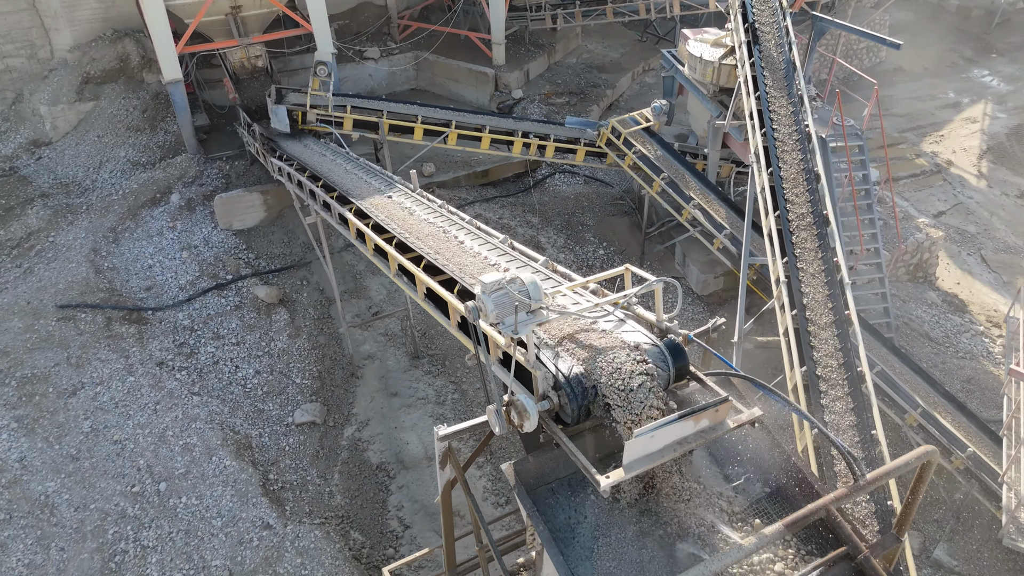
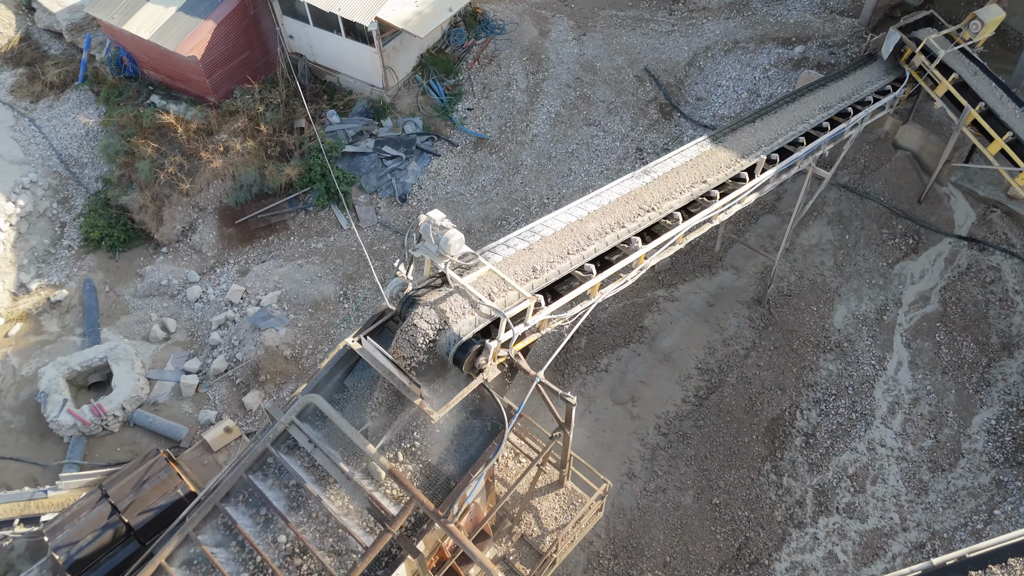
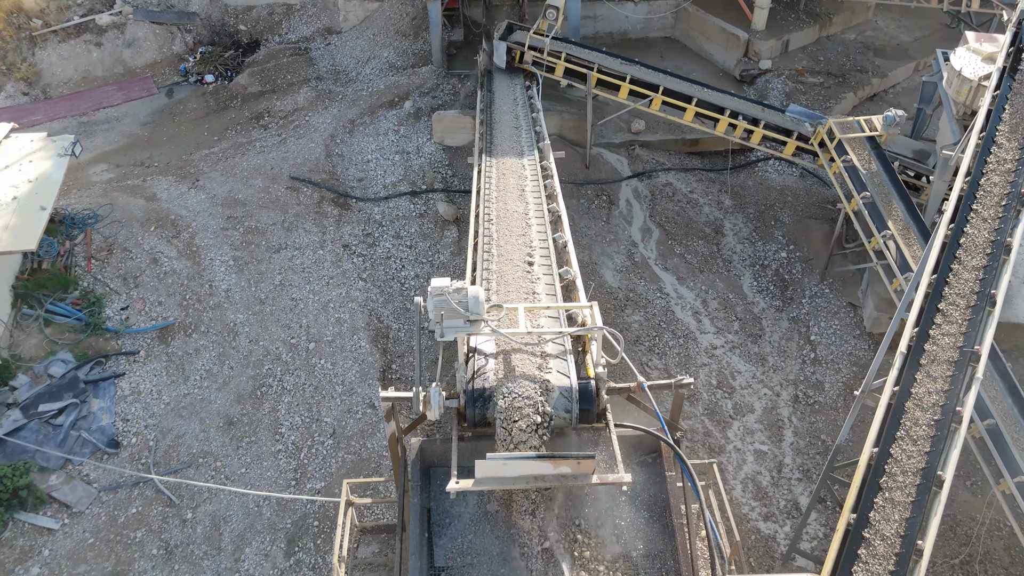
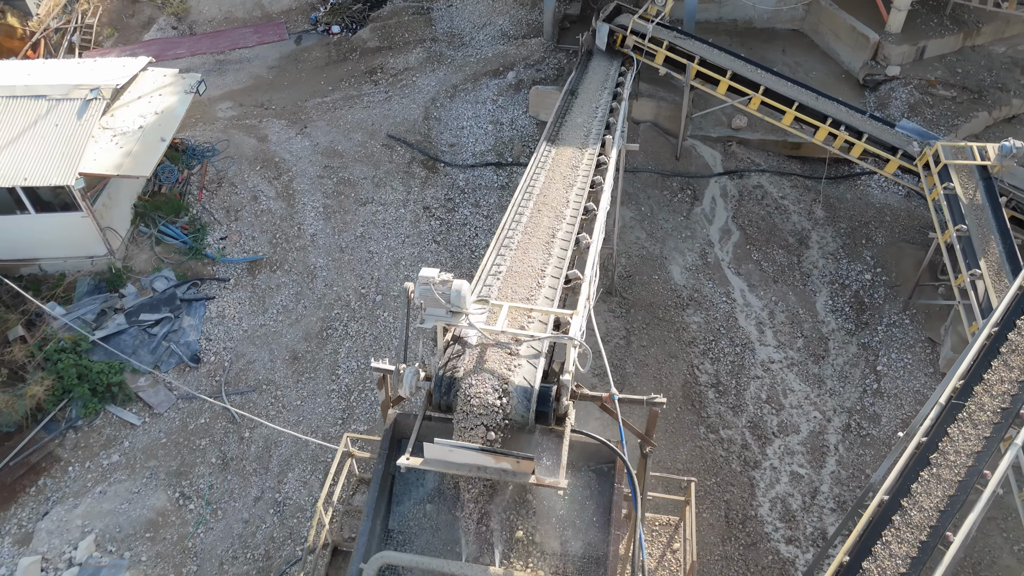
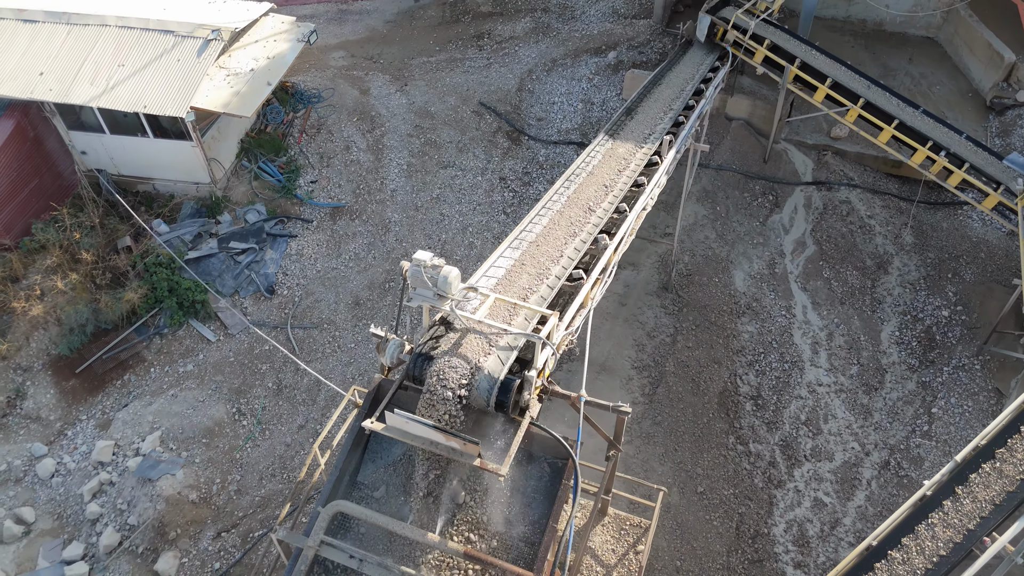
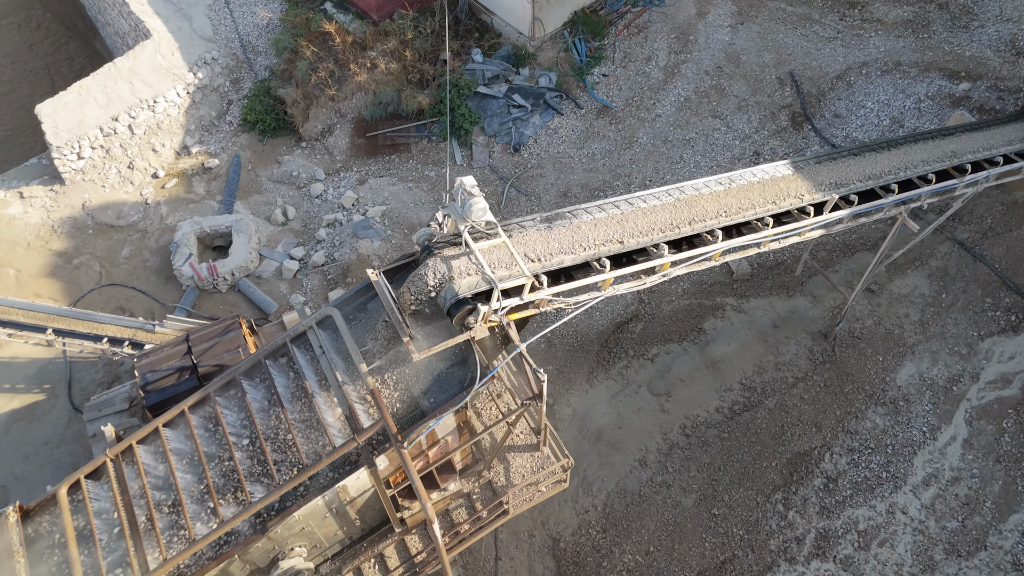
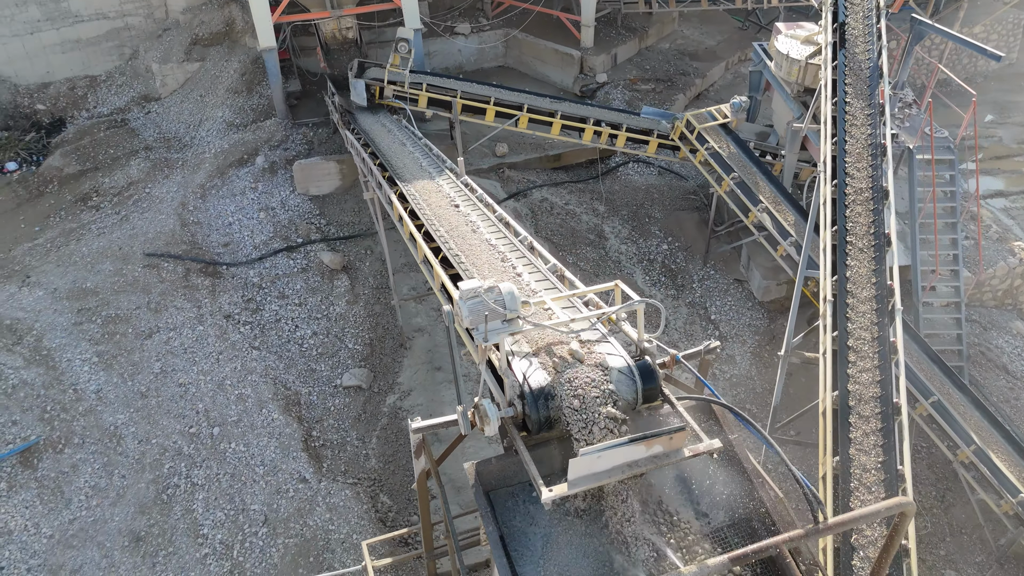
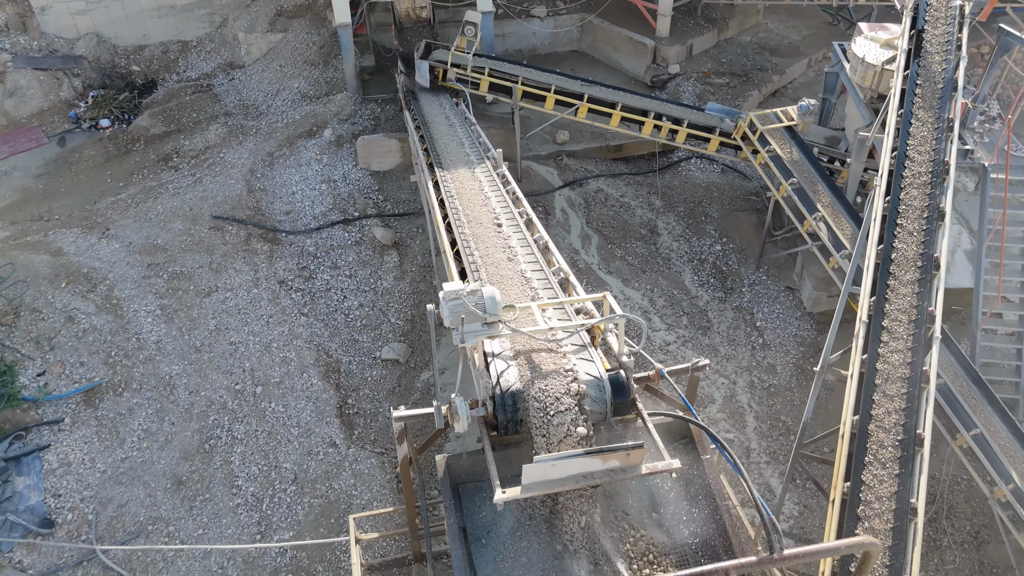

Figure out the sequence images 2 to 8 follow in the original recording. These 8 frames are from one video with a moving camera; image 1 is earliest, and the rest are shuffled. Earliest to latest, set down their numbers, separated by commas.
7, 8, 3, 4, 5, 2, 6
